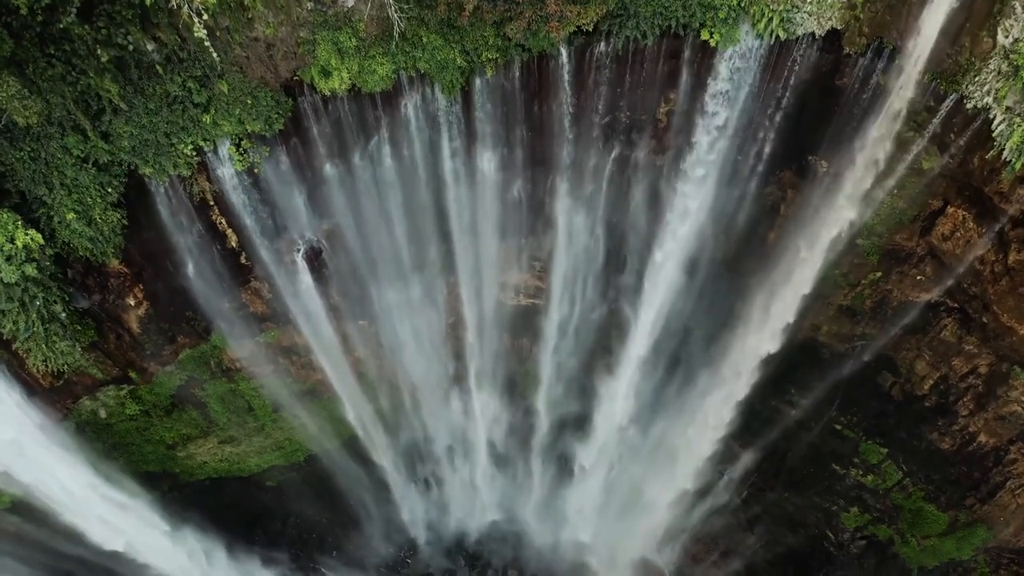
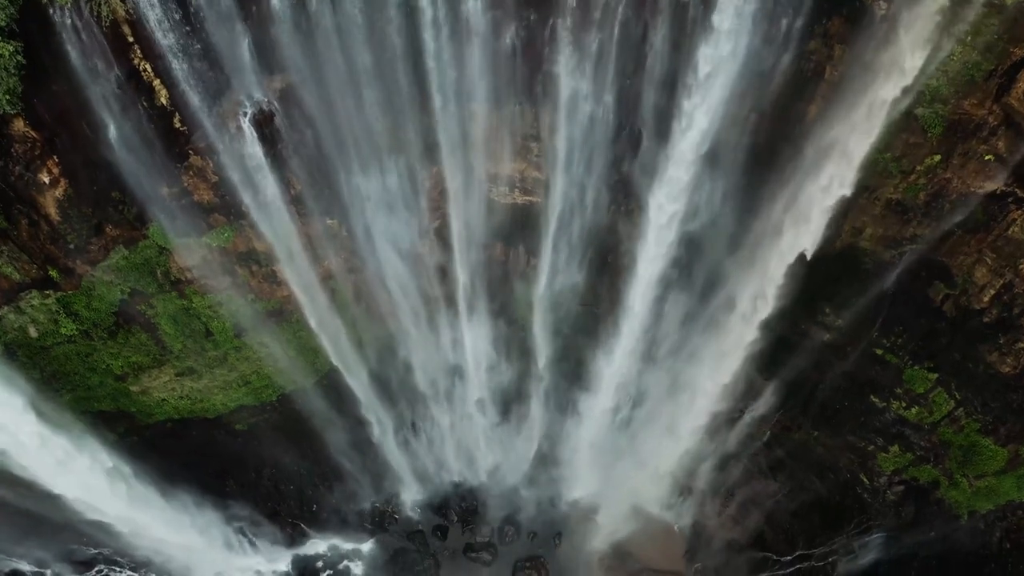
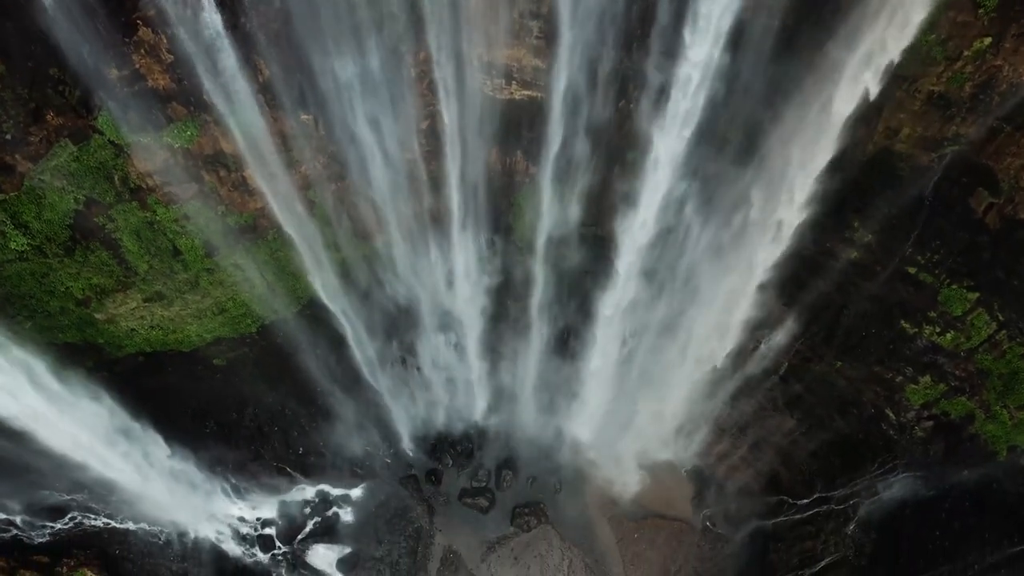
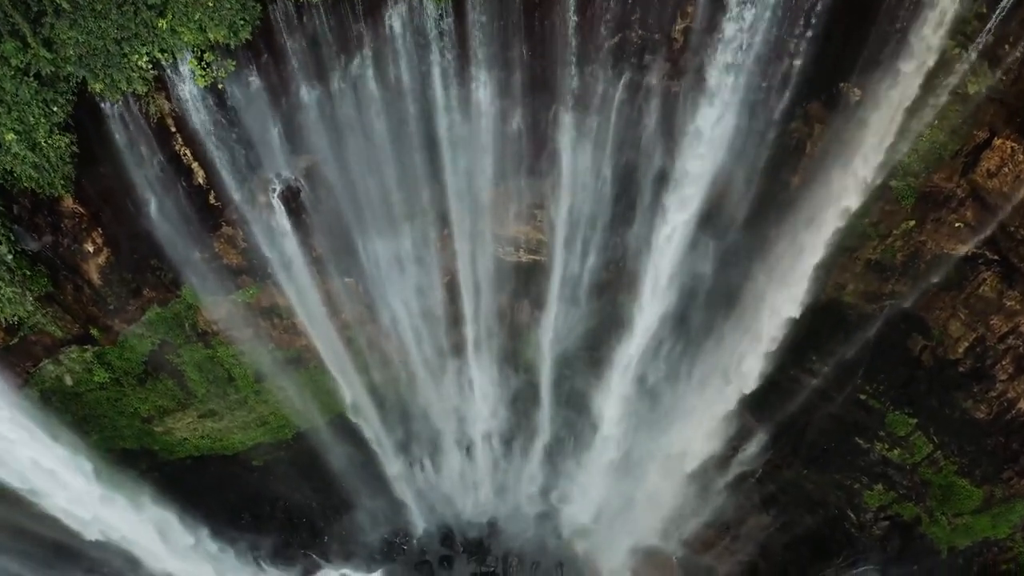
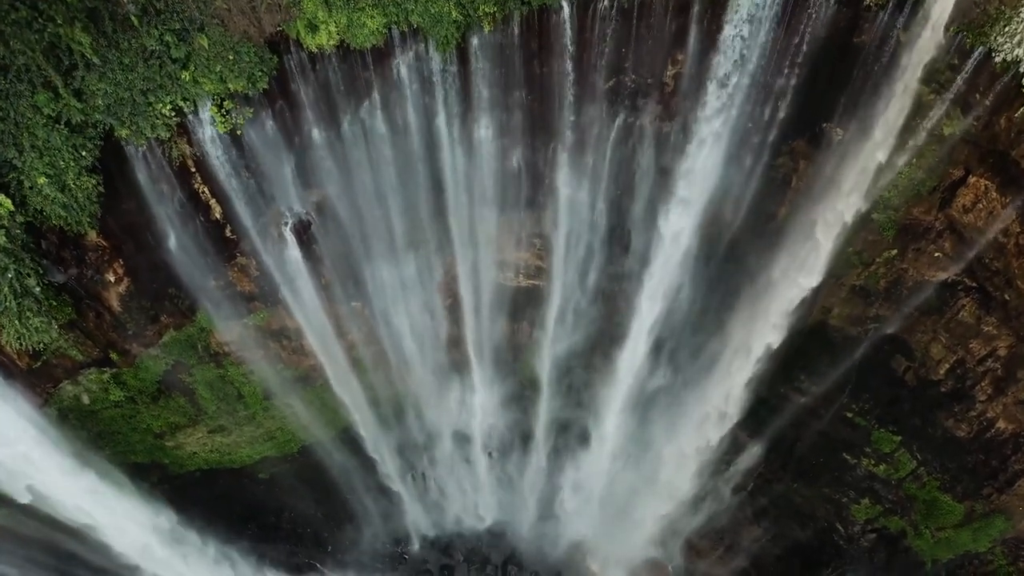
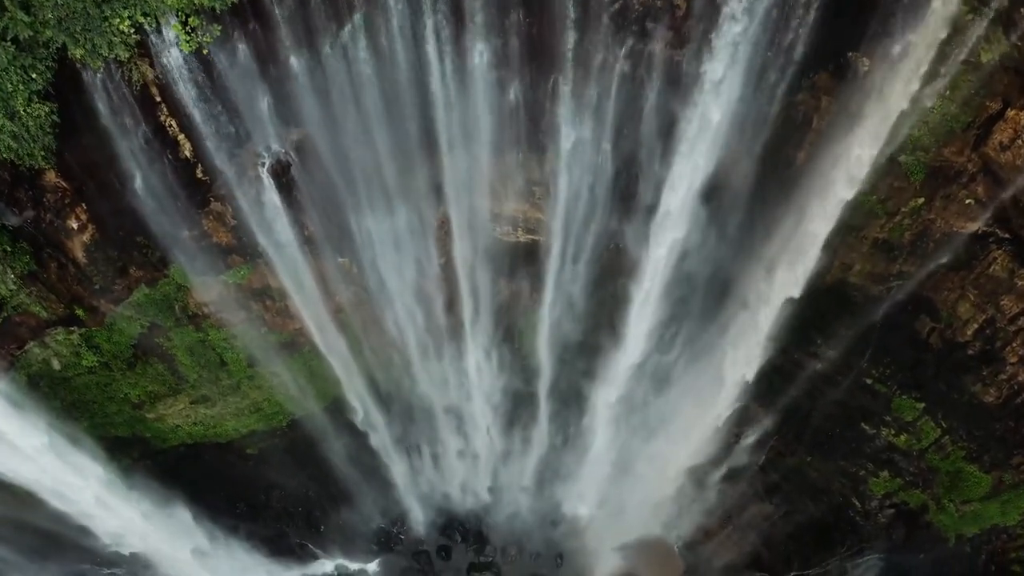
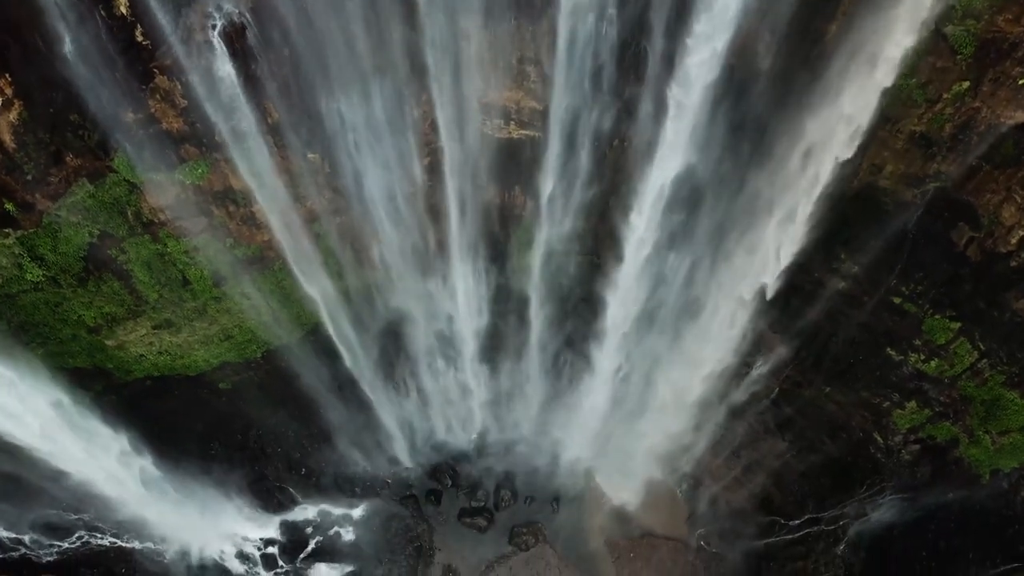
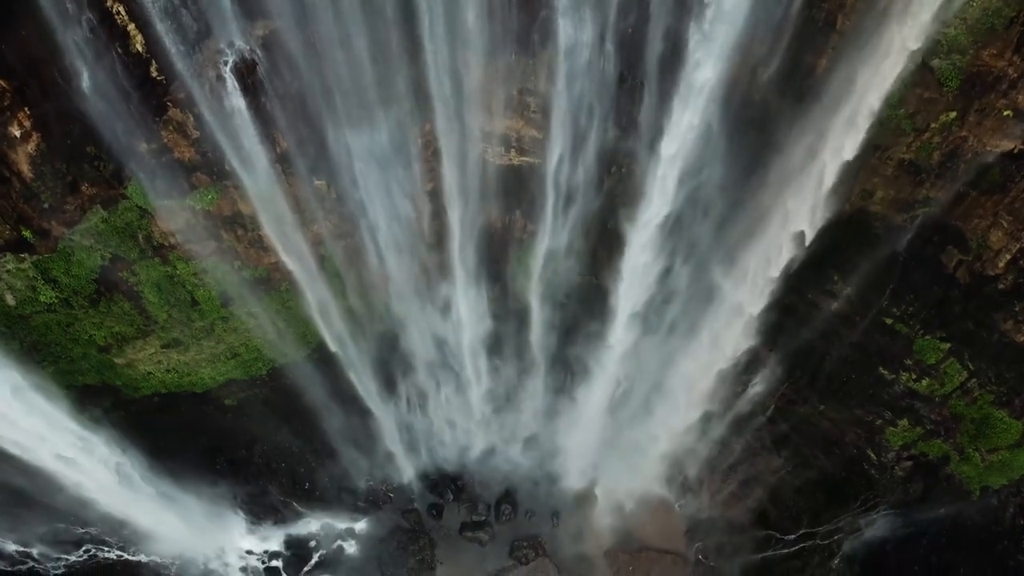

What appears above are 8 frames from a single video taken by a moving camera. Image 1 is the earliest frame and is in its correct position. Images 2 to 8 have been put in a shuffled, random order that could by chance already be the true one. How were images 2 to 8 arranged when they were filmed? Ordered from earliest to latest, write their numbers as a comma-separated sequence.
5, 4, 6, 2, 8, 7, 3
